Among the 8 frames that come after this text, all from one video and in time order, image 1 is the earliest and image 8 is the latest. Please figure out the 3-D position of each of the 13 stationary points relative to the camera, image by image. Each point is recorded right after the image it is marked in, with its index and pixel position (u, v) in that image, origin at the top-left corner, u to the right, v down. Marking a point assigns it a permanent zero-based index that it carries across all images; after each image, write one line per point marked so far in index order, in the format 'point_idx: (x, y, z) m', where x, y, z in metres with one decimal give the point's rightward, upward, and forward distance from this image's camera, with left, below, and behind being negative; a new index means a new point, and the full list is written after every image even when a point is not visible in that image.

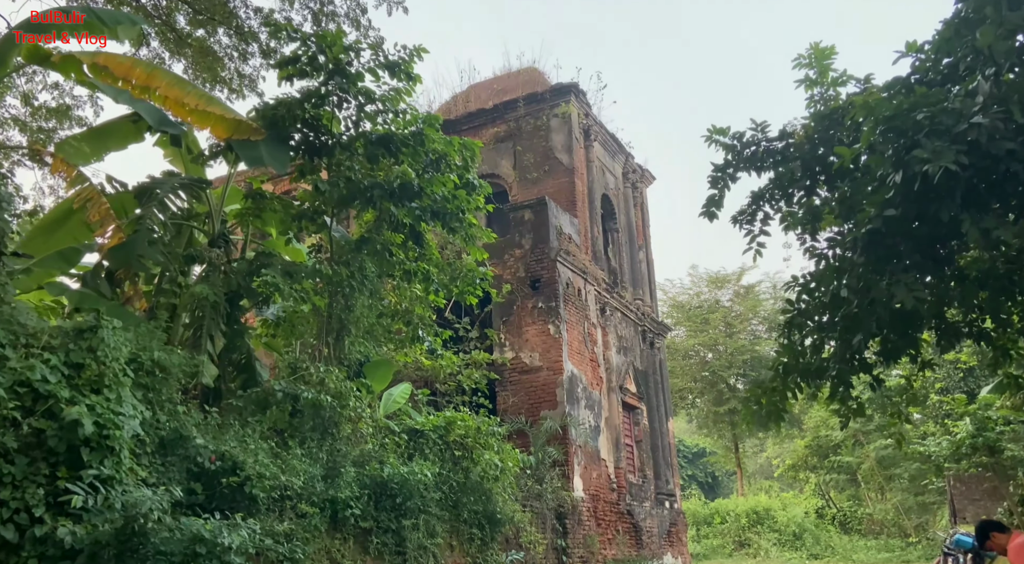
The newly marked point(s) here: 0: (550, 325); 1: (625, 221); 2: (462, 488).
0: (+0.6, -0.6, +12.5) m
1: (+2.3, +1.3, +17.4) m
2: (-0.5, -2.1, +8.7) m
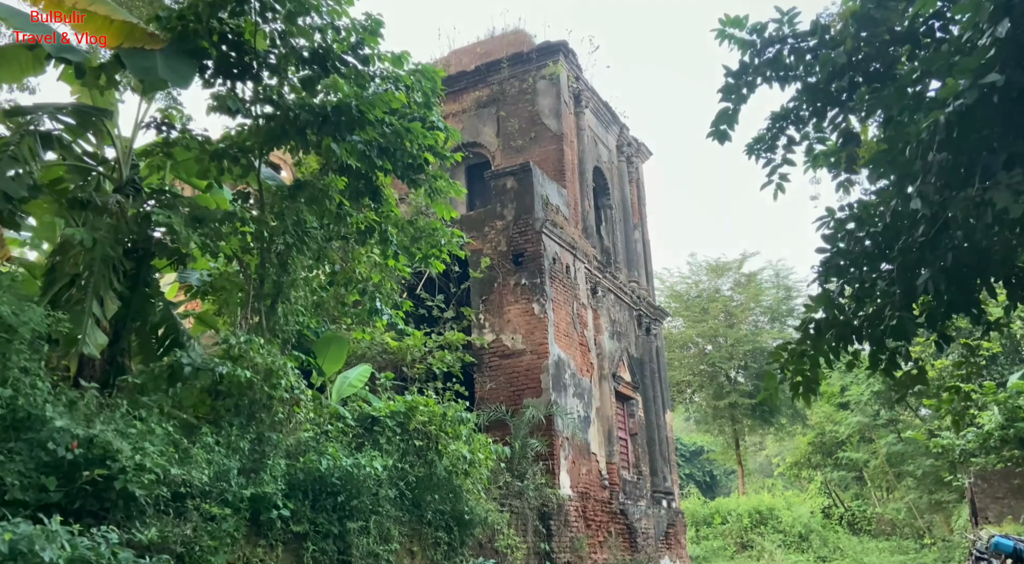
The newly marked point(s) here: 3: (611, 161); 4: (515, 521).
0: (+0.3, -0.3, +11.2) m
1: (+2.0, +1.6, +16.1) m
2: (-0.7, -1.8, +7.4) m
3: (+1.9, +2.3, +15.9) m
4: (0.0, -2.6, +9.3) m
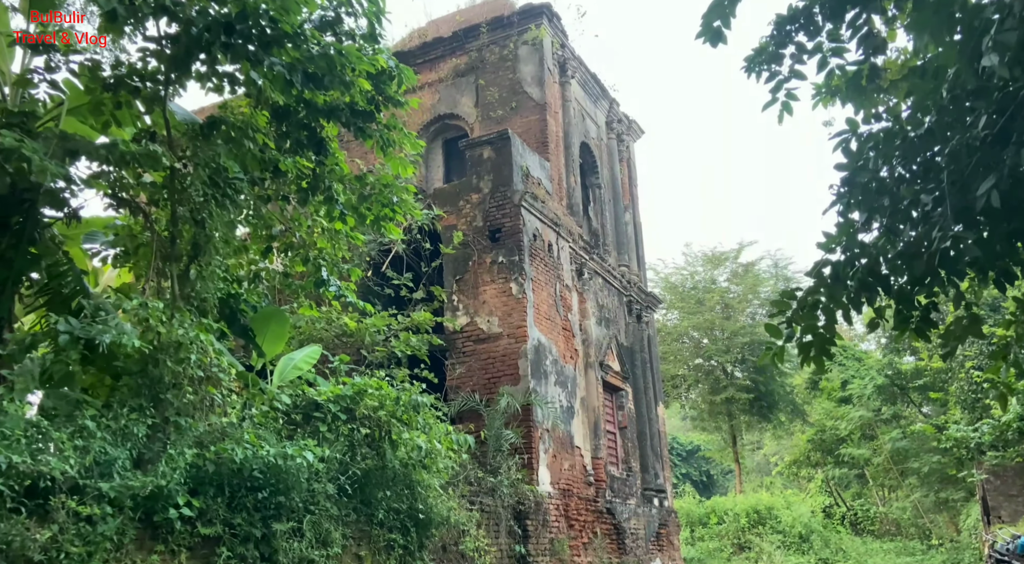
0: (0.0, 0.0, +10.2) m
1: (+1.7, +1.9, +15.2) m
2: (-1.0, -1.5, +6.5) m
3: (+1.5, +2.6, +15.0) m
4: (-0.3, -2.4, +8.4) m
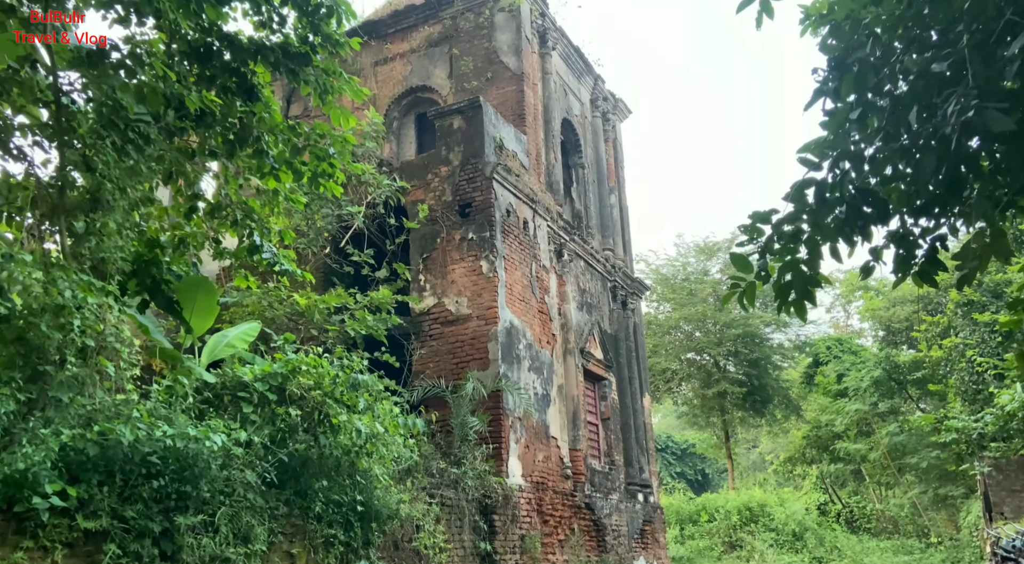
0: (-0.3, +0.2, +9.5) m
1: (+1.4, +2.2, +14.5) m
2: (-1.3, -1.3, +5.8) m
3: (+1.2, +2.8, +14.3) m
4: (-0.6, -2.1, +7.7) m
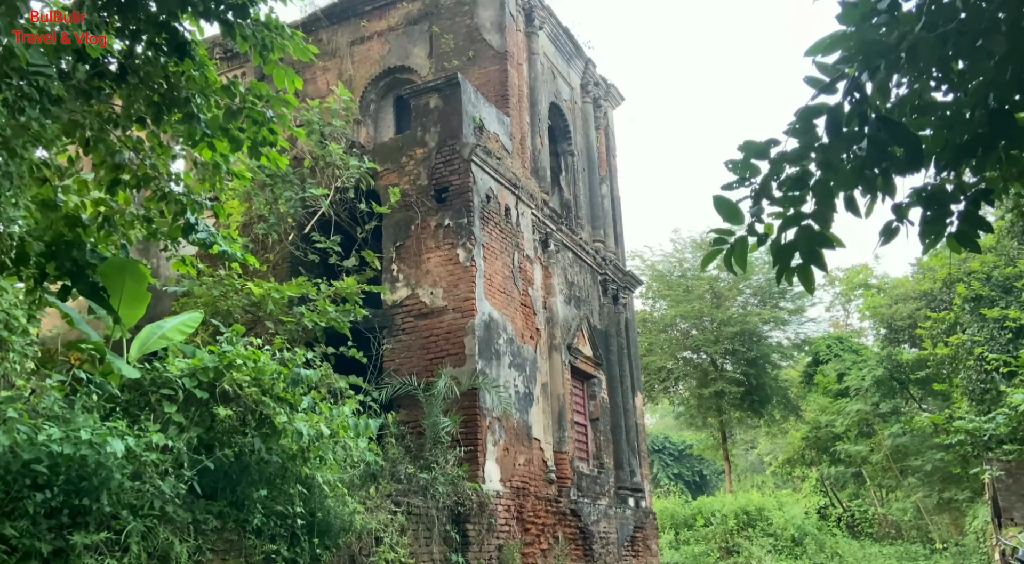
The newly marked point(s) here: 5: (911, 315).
0: (-0.6, +0.3, +8.8) m
1: (+1.2, +2.3, +13.8) m
2: (-1.6, -1.2, +5.1) m
3: (+1.0, +2.9, +13.6) m
4: (-0.8, -2.0, +7.0) m
5: (+9.2, -0.8, +19.6) m
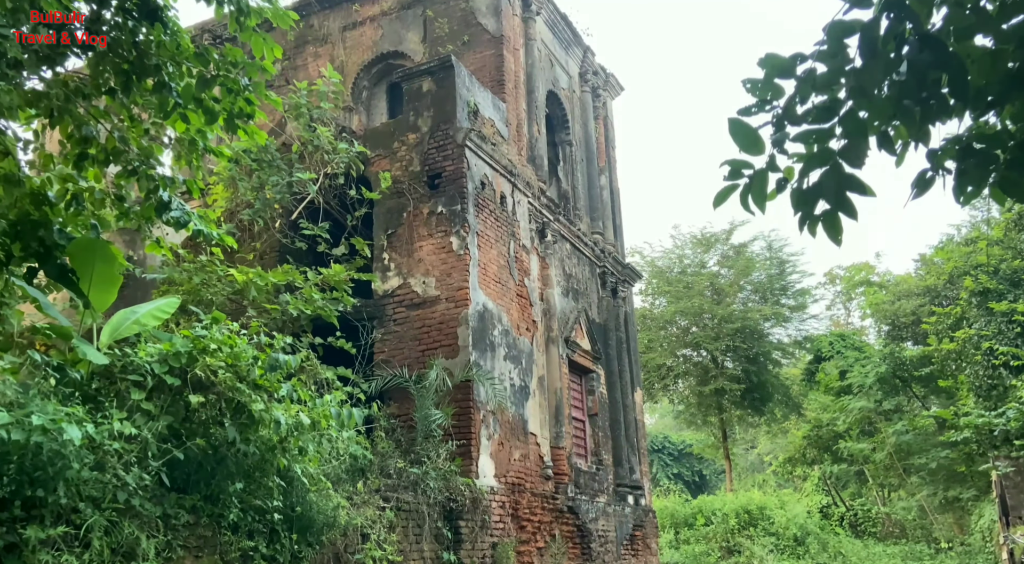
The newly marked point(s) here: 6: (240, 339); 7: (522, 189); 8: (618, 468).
0: (-0.6, +0.5, +8.5) m
1: (+1.1, +2.4, +13.5) m
2: (-1.6, -1.0, +4.8) m
3: (+0.9, +3.0, +13.3) m
4: (-0.9, -1.9, +6.7) m
5: (+9.2, -0.7, +19.3) m
6: (-1.6, -0.3, +5.0) m
7: (+0.1, +1.1, +10.0) m
8: (+1.5, -2.6, +11.8) m
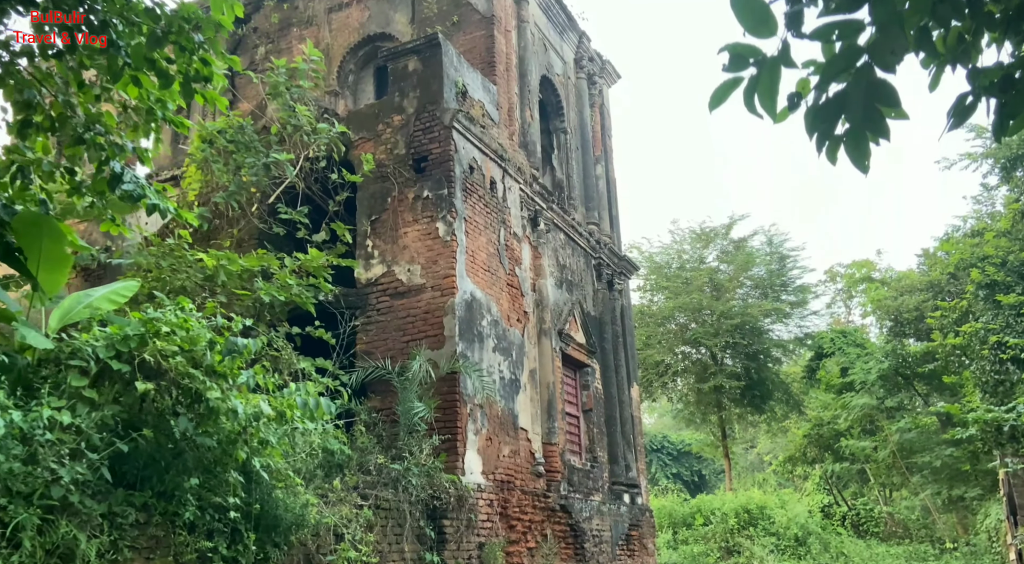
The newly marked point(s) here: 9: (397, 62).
0: (-0.7, +0.6, +8.1) m
1: (+1.0, +2.5, +13.1) m
2: (-1.7, -0.9, +4.4) m
3: (+0.8, +3.1, +12.9) m
4: (-1.0, -1.8, +6.3) m
5: (+9.0, -0.6, +18.9) m
6: (-1.7, -0.2, +4.6) m
7: (0.0, +1.2, +9.6) m
8: (+1.4, -2.5, +11.4) m
9: (-1.2, +2.3, +8.8) m
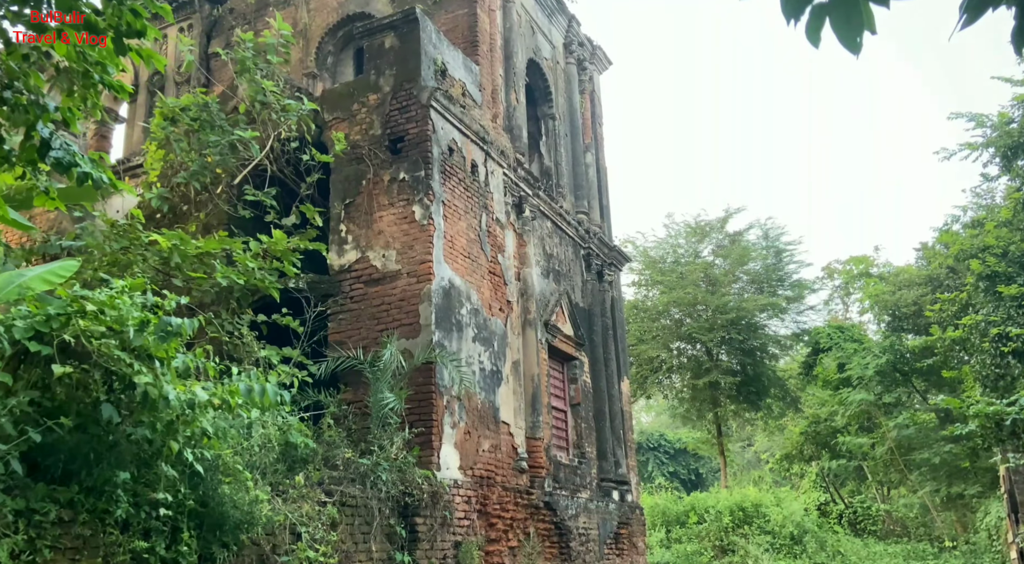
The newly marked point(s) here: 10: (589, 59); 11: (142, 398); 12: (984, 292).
0: (-0.9, +0.7, +7.7) m
1: (+0.8, +2.6, +12.7) m
2: (-1.9, -0.8, +4.0) m
3: (+0.6, +3.3, +12.5) m
4: (-1.1, -1.7, +5.9) m
5: (+8.8, -0.4, +18.6) m
6: (-1.9, -0.1, +4.2) m
7: (-0.2, +1.3, +9.2) m
8: (+1.2, -2.3, +11.0) m
9: (-1.4, +2.4, +8.4) m
10: (+1.2, +3.6, +13.5) m
11: (-1.8, -0.5, +4.0) m
12: (+7.2, -0.1, +13.0) m
